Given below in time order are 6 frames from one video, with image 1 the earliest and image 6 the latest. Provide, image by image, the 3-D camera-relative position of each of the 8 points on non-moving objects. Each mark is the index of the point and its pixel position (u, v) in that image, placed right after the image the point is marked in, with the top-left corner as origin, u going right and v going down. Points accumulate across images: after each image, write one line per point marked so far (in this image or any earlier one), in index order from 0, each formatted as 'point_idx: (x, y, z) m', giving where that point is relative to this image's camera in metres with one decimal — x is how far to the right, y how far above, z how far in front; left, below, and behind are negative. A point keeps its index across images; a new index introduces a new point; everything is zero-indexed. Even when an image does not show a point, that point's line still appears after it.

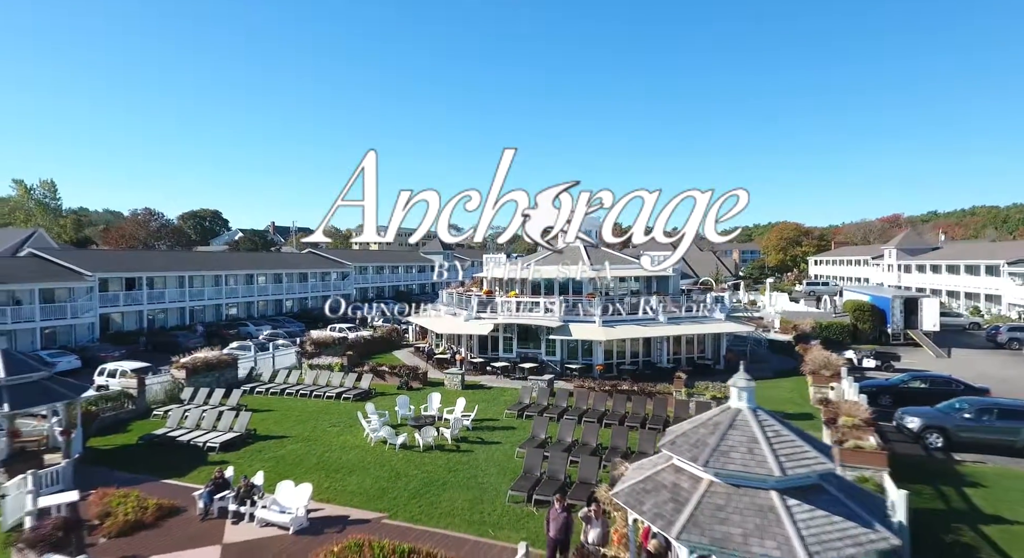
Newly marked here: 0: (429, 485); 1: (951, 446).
0: (-2.0, -5.1, +15.0) m
1: (+12.7, -4.8, +17.2) m
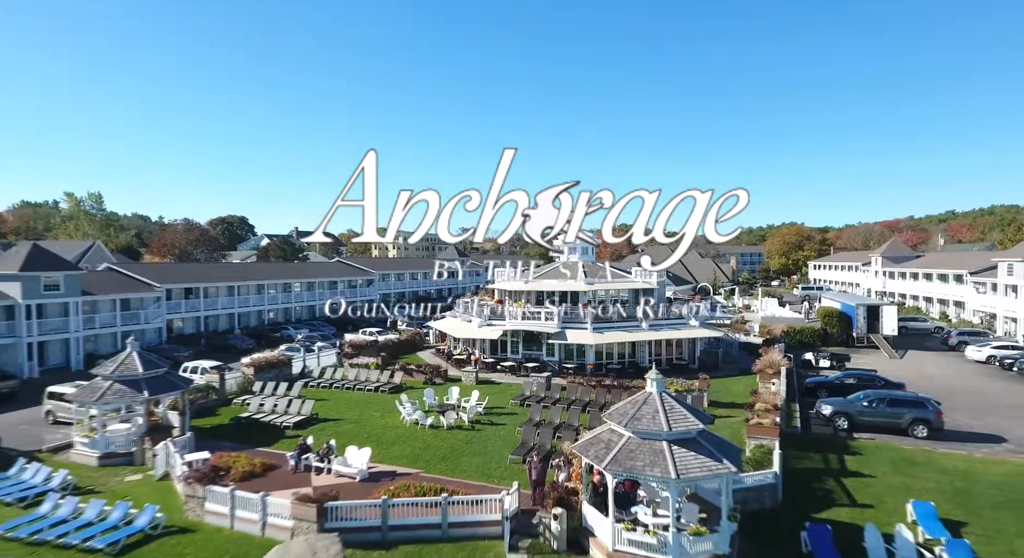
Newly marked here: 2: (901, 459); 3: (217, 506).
0: (-2.0, -5.8, +20.4) m
1: (+12.7, -5.5, +22.3) m
2: (+12.4, -5.7, +19.2) m
3: (-7.7, -5.9, +15.6) m
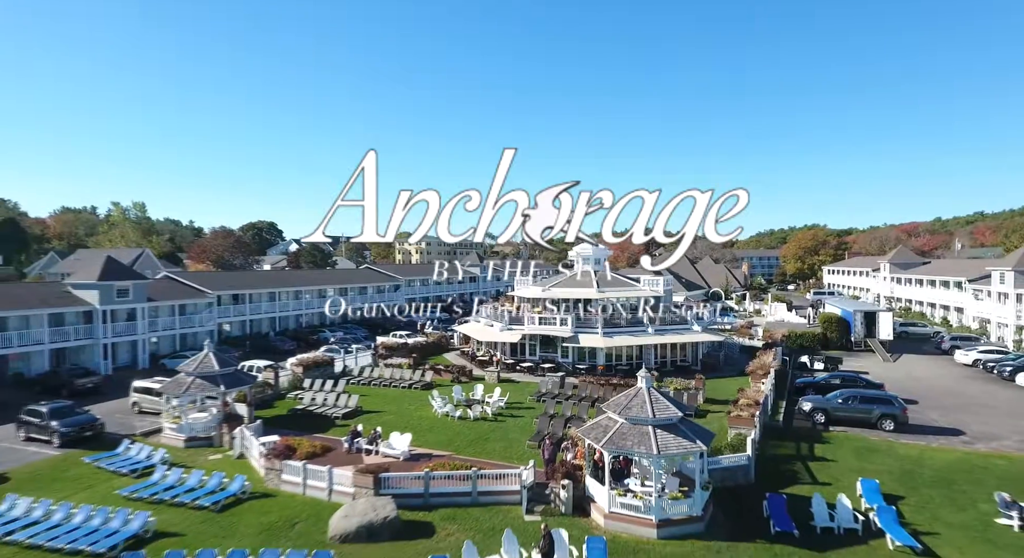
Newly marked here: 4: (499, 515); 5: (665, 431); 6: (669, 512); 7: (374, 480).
0: (-1.3, -6.4, +24.0) m
1: (+13.5, -6.0, +25.5) m
2: (+13.1, -6.2, +22.3) m
3: (-7.1, -6.4, +19.4) m
4: (-0.4, -6.8, +17.5) m
5: (+4.3, -4.3, +16.9) m
6: (+4.3, -6.4, +16.4) m
7: (-4.2, -6.1, +18.1) m
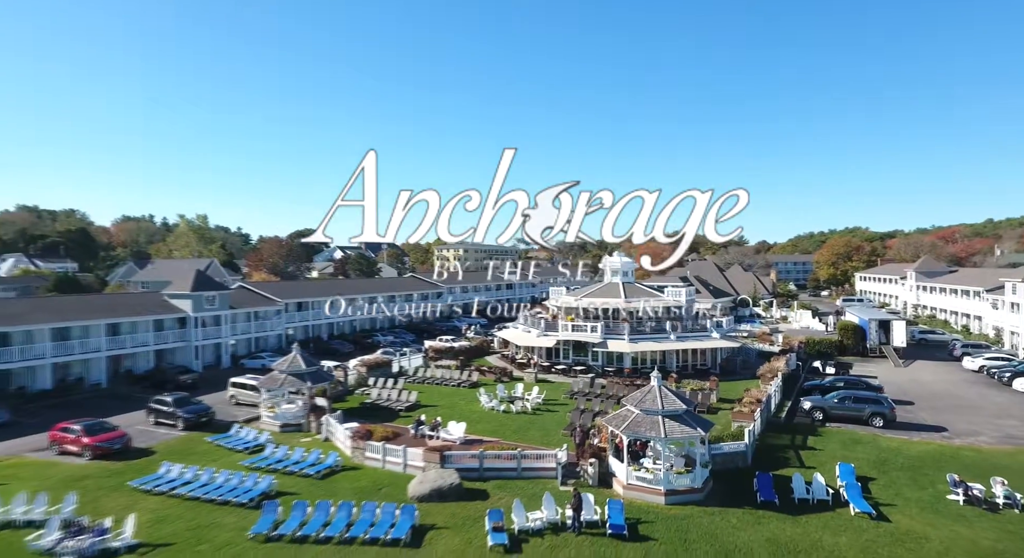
0: (+0.4, -7.1, +28.6) m
1: (+15.3, -6.8, +29.2) m
2: (+14.7, -6.9, +26.1) m
3: (-5.6, -7.1, +24.3) m
4: (+1.0, -7.5, +22.0) m
5: (+5.6, -4.9, +21.2) m
6: (+5.6, -7.1, +20.7) m
7: (-2.8, -6.7, +22.9) m
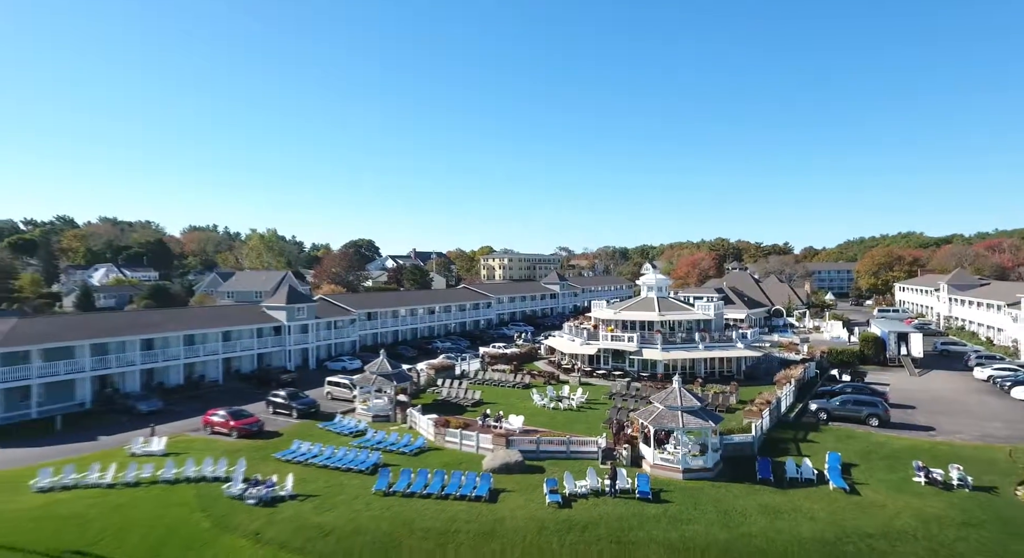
0: (+3.3, -8.2, +34.6) m
1: (+18.1, -7.9, +34.2) m
2: (+17.3, -8.1, +31.1) m
3: (-3.1, -8.2, +30.8) m
4: (+3.3, -8.6, +28.0) m
5: (+7.9, -6.0, +26.9) m
6: (+7.9, -8.1, +26.4) m
7: (-0.3, -7.8, +29.1) m
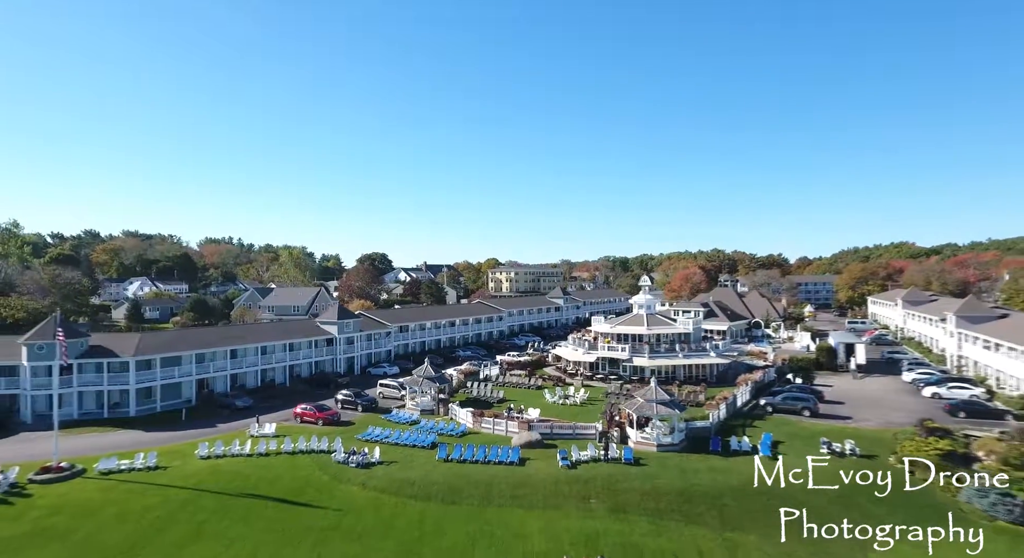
0: (+4.6, -10.0, +44.8) m
1: (+19.4, -9.7, +44.4) m
2: (+18.6, -9.9, +41.3) m
3: (-1.8, -10.0, +41.0) m
4: (+4.7, -10.4, +38.2) m
5: (+9.3, -7.8, +37.1) m
6: (+9.2, -9.9, +36.6) m
7: (+1.0, -9.6, +39.3) m
